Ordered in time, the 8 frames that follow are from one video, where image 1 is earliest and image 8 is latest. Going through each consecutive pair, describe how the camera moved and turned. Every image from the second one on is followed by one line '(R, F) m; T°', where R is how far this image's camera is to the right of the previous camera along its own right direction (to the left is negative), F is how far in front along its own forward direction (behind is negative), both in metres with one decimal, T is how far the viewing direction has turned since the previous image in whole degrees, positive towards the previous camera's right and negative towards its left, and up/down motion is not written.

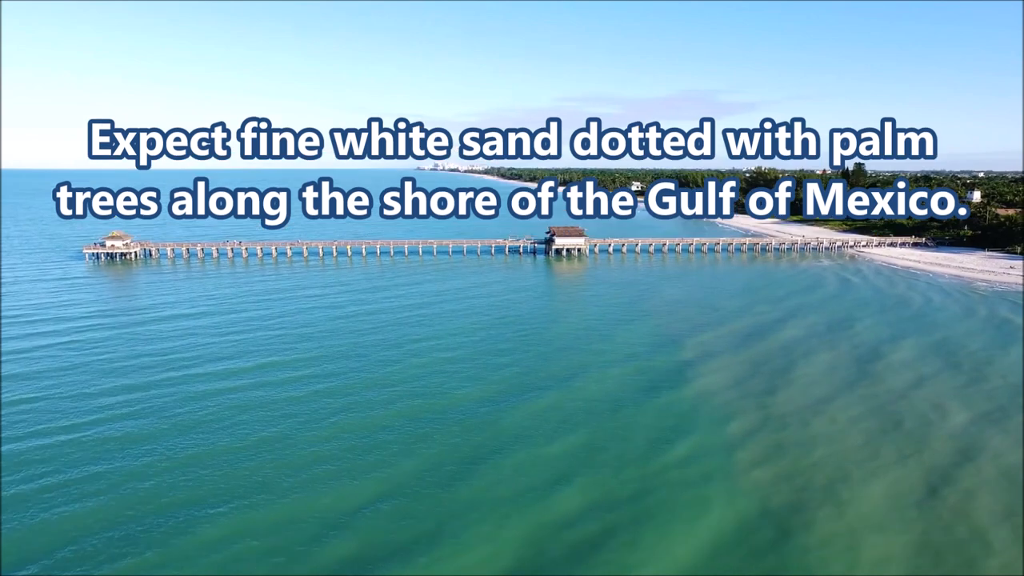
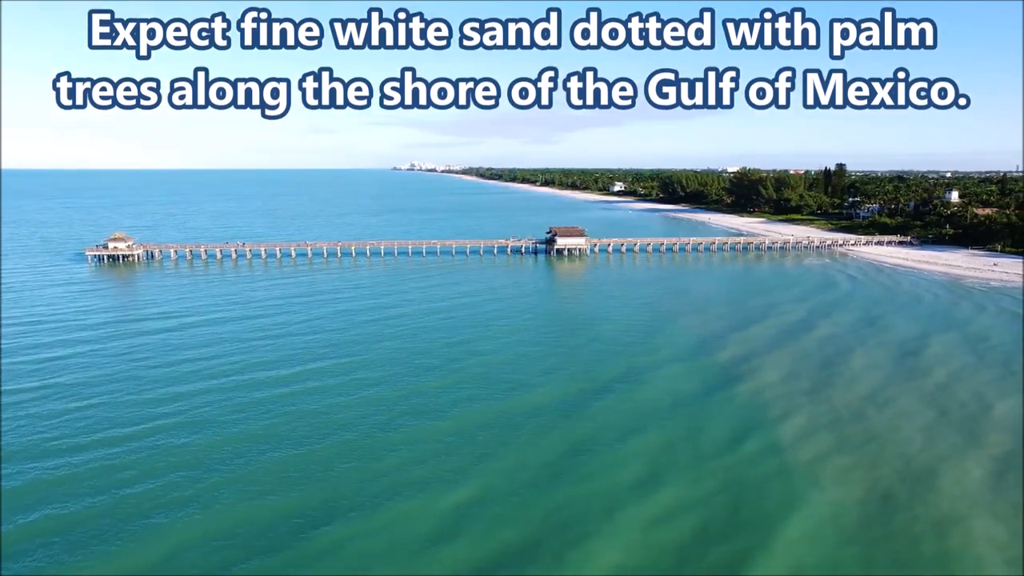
(-3.4, -0.2) m; +2°
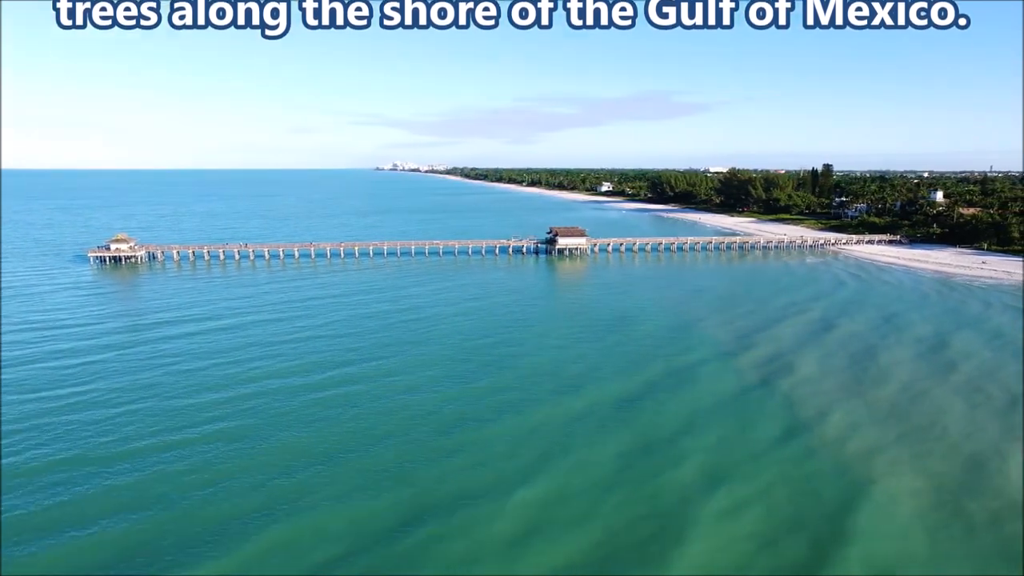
(-2.7, -0.1) m; +1°
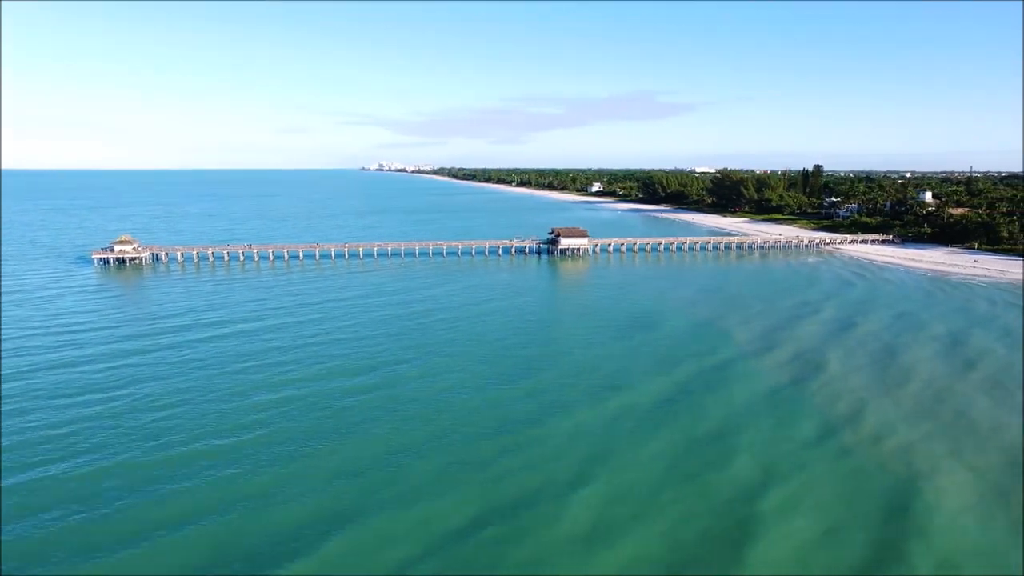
(-2.3, -0.1) m; +1°
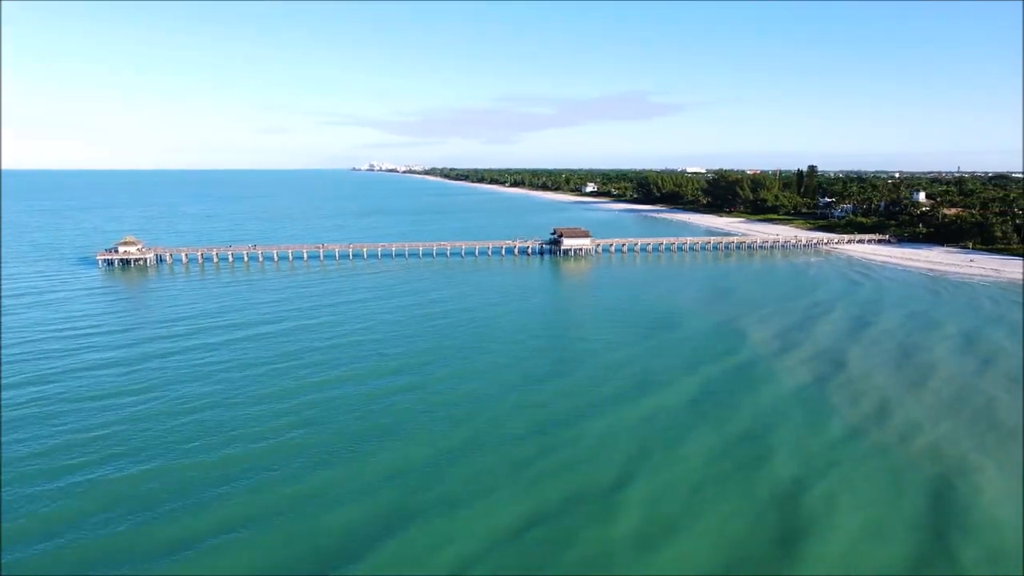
(-1.7, 0.0) m; +1°
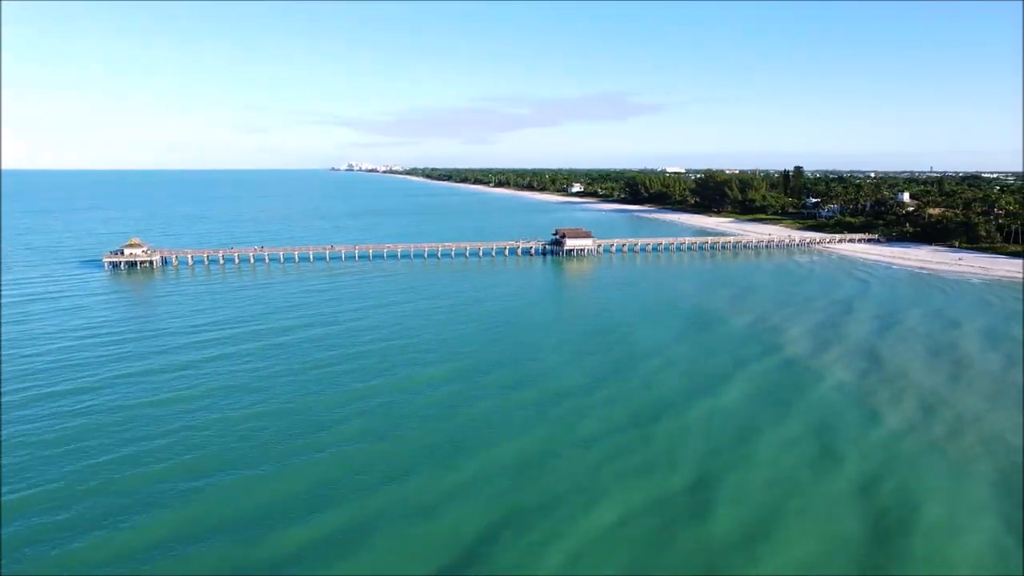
(-3.3, 0.0) m; +2°
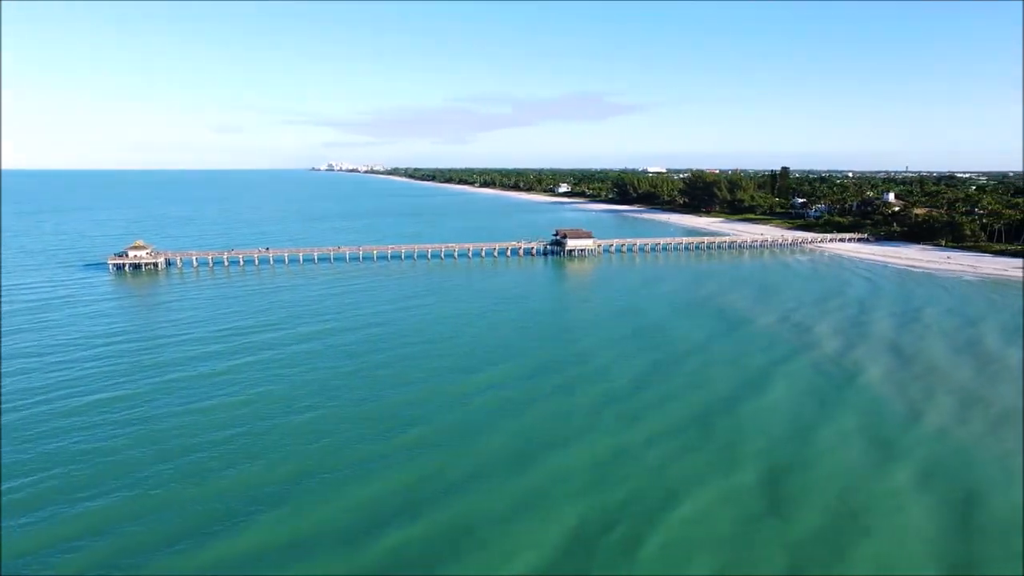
(-2.9, 0.0) m; +2°
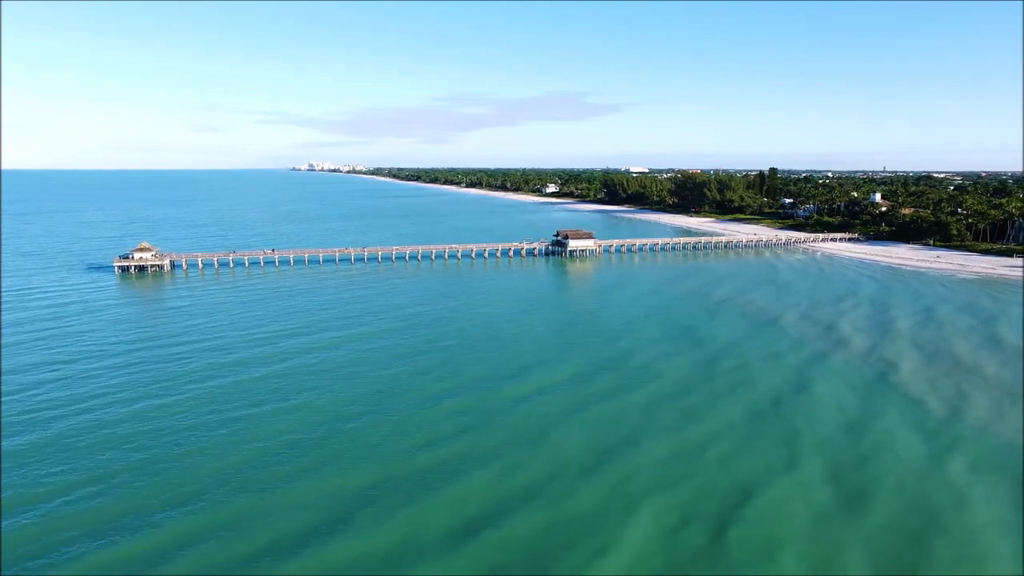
(-2.9, +0.1) m; +2°
